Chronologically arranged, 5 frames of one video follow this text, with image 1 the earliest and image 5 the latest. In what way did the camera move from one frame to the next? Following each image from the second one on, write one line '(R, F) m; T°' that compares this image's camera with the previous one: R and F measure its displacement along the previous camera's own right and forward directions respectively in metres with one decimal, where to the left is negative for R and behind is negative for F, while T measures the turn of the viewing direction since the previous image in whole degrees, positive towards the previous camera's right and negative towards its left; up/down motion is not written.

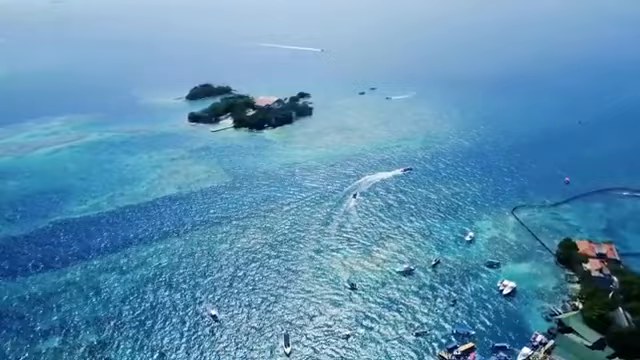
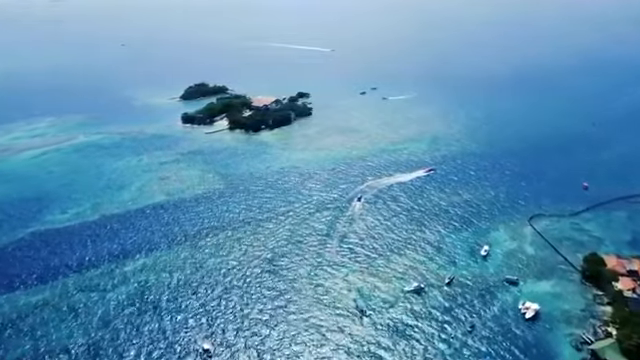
(-0.1, +3.8) m; 0°
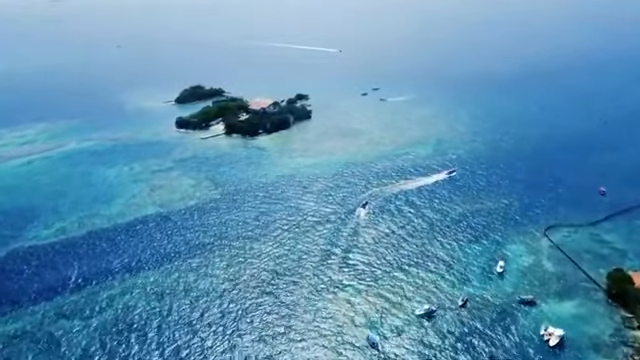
(0.0, +3.0) m; 0°
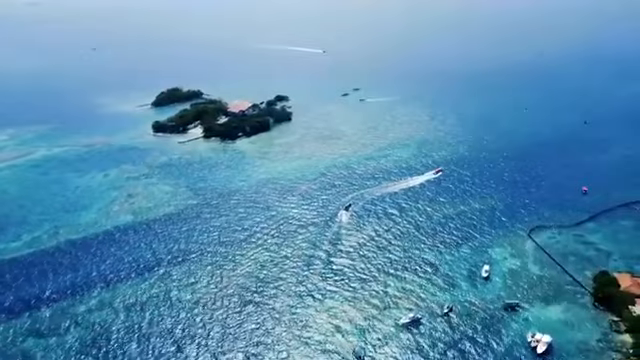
(+0.2, +1.1) m; +2°
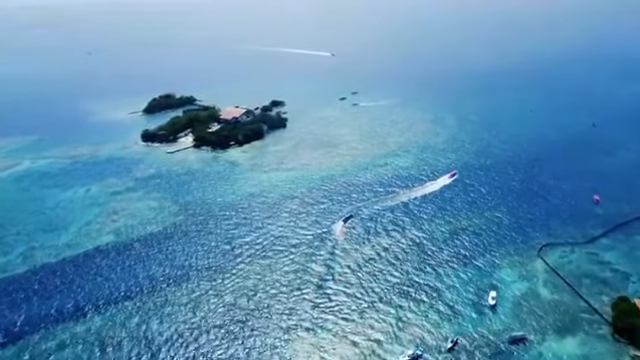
(+0.8, +3.0) m; 0°
